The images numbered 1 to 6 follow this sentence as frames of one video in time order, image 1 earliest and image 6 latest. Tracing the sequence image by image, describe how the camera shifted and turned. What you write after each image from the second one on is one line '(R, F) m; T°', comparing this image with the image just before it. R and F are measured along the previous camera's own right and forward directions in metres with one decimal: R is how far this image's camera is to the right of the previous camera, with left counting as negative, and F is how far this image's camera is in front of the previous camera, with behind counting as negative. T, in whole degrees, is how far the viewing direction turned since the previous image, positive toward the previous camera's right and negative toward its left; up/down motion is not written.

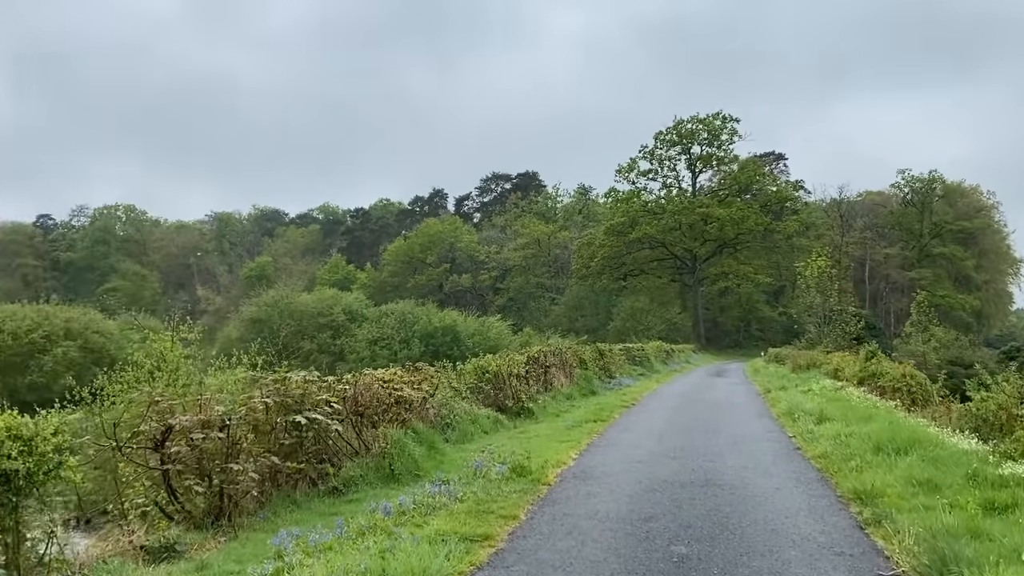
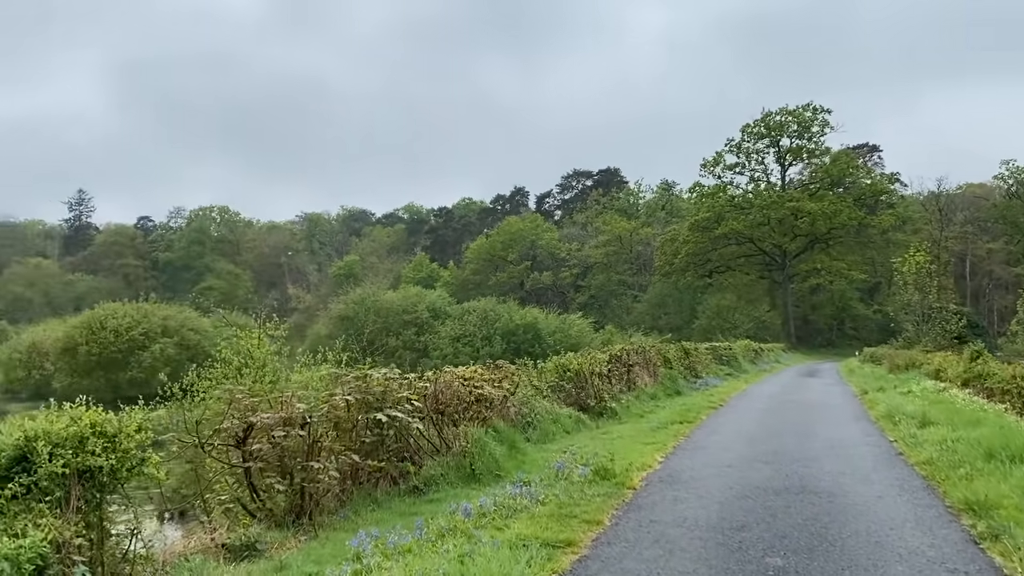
(0.0, +0.3) m; -7°
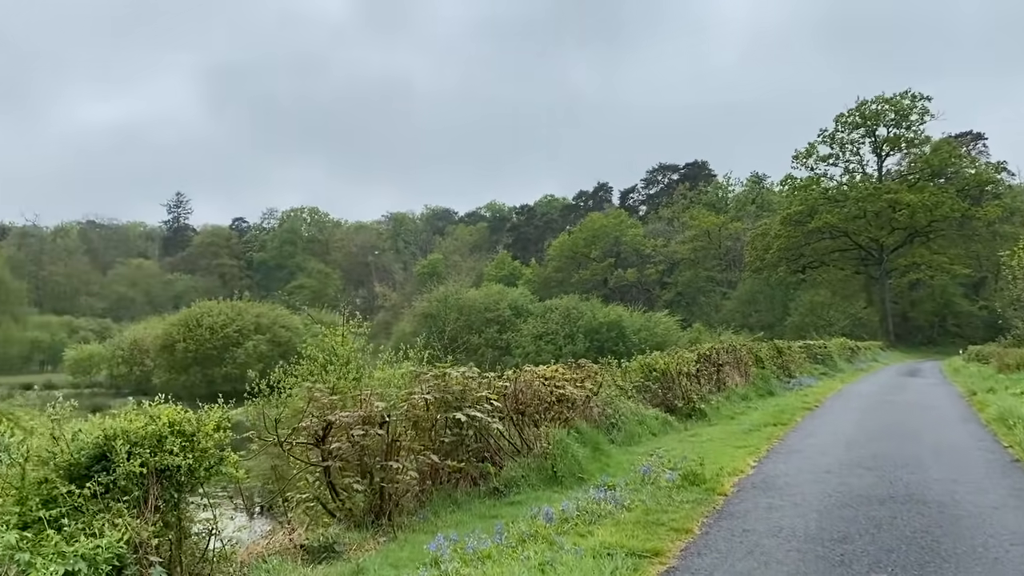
(0.0, +0.3) m; -7°
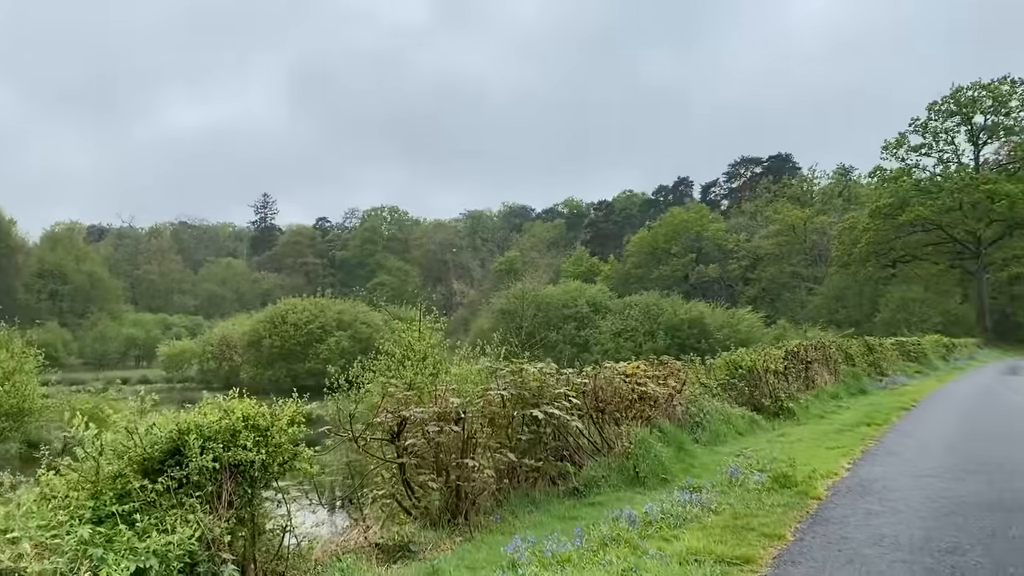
(0.0, +0.3) m; -7°
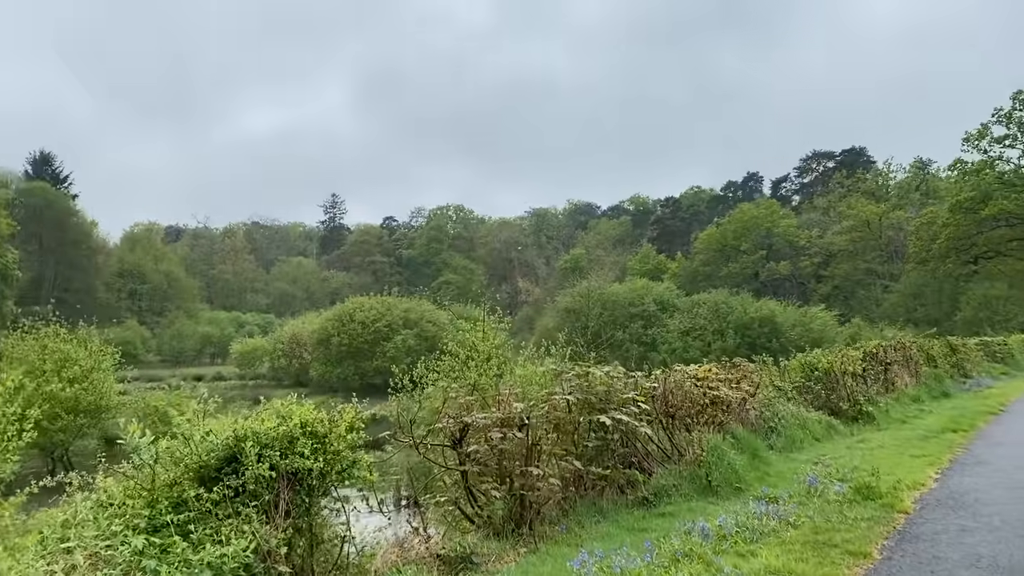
(0.0, +0.2) m; -5°
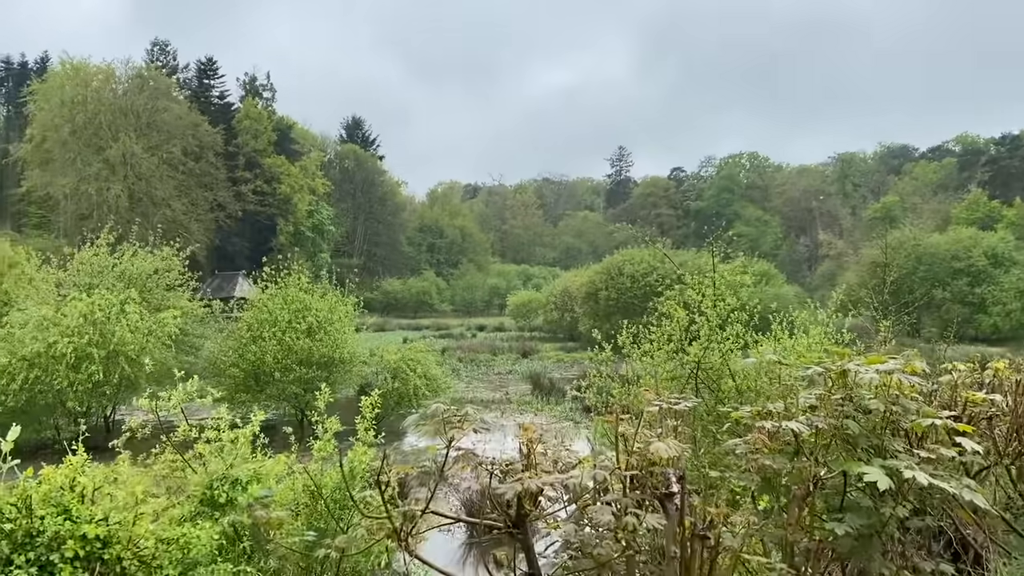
(+0.6, +2.8) m; -24°
